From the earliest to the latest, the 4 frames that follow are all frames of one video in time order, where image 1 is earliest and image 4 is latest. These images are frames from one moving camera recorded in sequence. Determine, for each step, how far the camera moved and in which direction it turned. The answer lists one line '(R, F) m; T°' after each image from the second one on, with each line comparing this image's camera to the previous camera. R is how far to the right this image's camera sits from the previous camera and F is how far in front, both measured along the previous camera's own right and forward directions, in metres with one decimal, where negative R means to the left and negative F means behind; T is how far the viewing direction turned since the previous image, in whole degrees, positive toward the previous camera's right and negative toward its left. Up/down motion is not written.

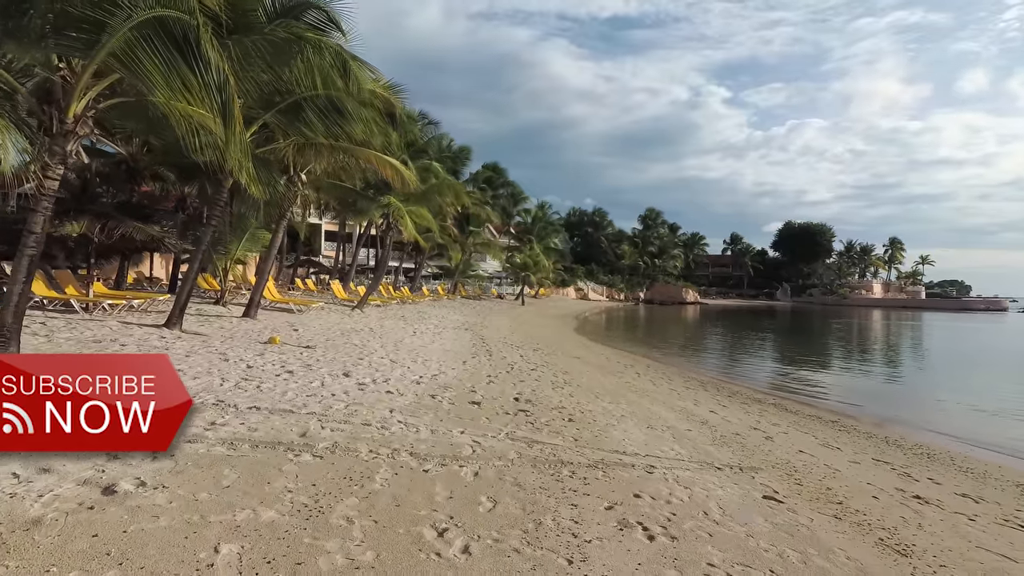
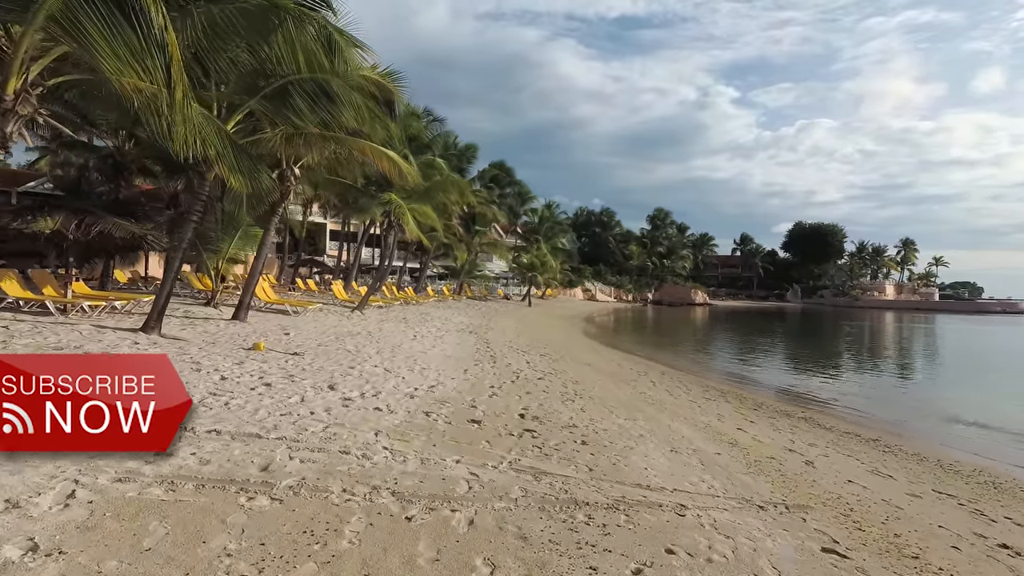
(0.0, +0.8) m; -1°
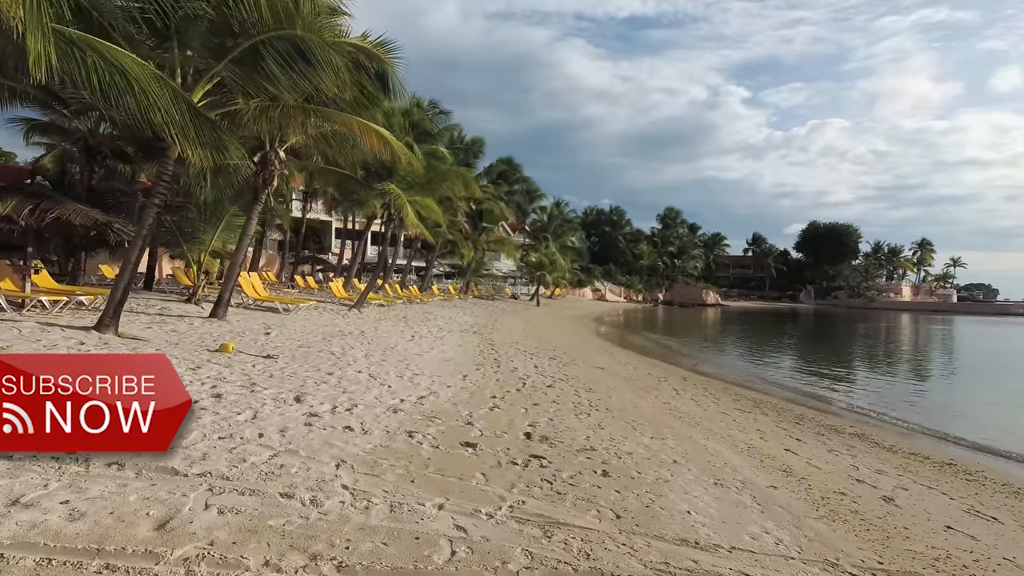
(0.0, +1.2) m; -1°
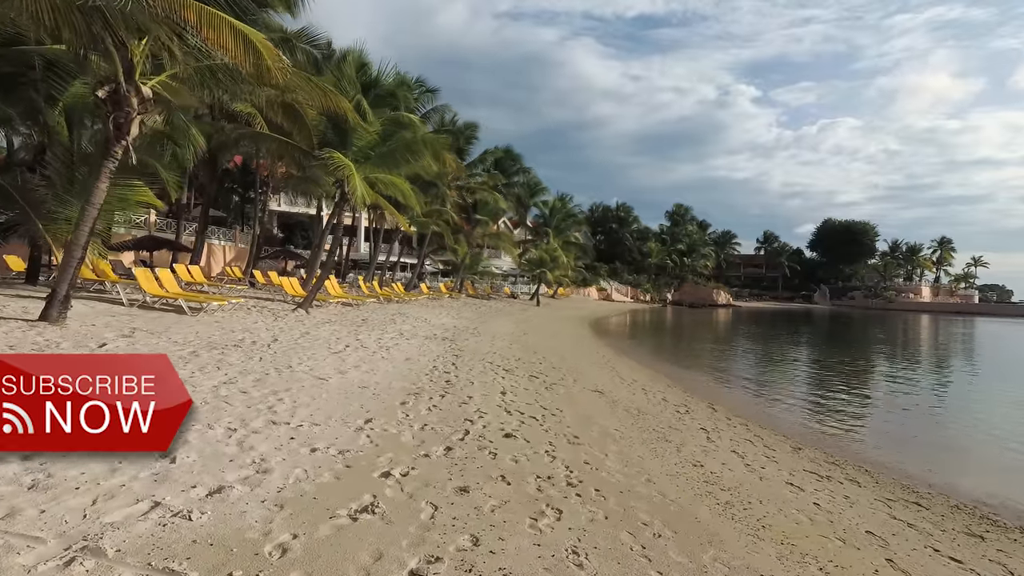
(+0.7, +3.2) m; -1°
